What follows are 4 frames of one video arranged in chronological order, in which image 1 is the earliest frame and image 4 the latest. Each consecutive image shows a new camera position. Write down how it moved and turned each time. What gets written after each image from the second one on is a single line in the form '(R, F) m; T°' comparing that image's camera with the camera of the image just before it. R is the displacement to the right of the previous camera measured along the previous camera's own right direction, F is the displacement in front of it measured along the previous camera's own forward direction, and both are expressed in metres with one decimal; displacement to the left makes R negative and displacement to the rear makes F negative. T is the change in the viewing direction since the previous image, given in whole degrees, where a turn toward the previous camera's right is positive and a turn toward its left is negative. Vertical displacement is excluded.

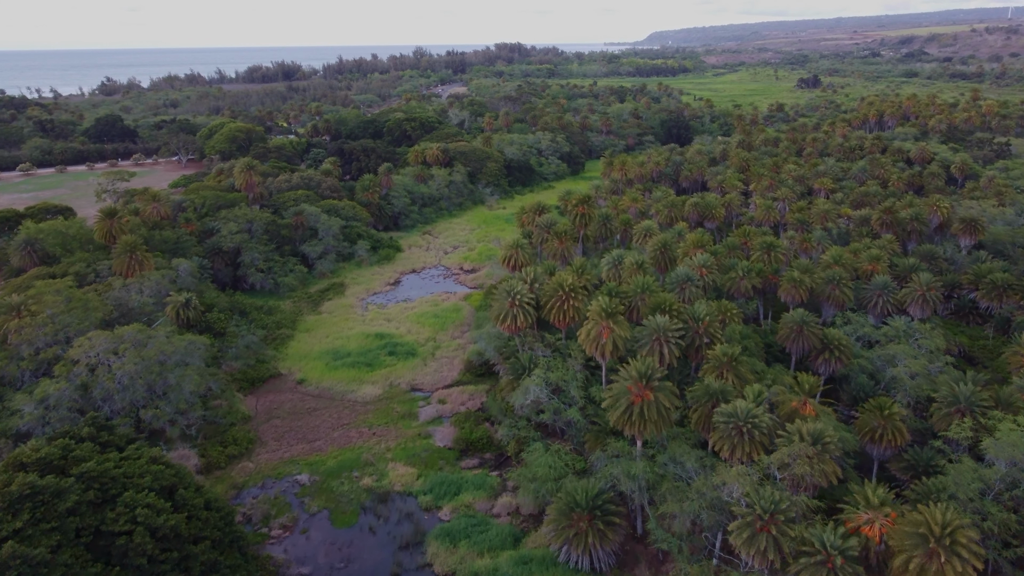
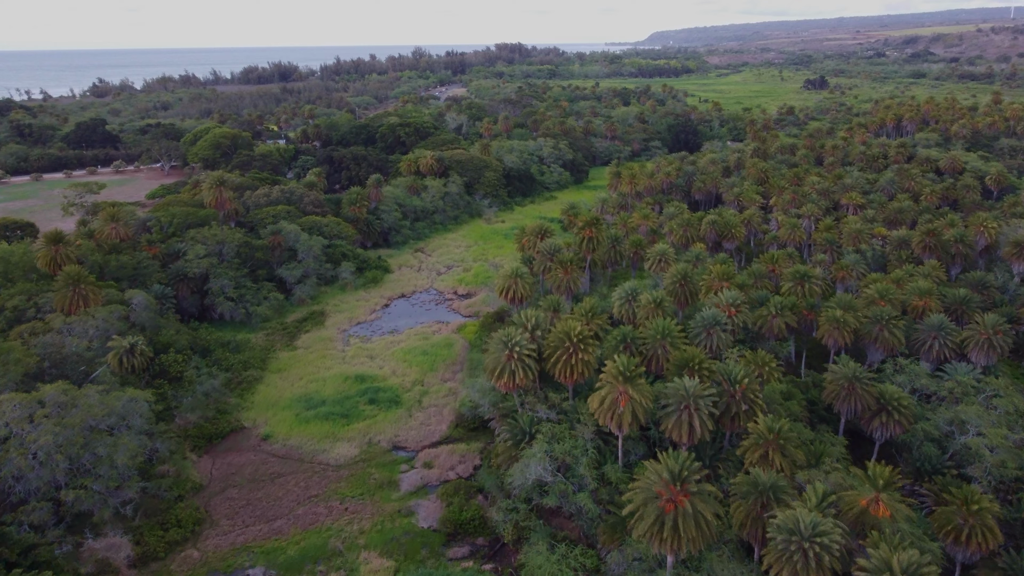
(+0.2, +5.0) m; 0°
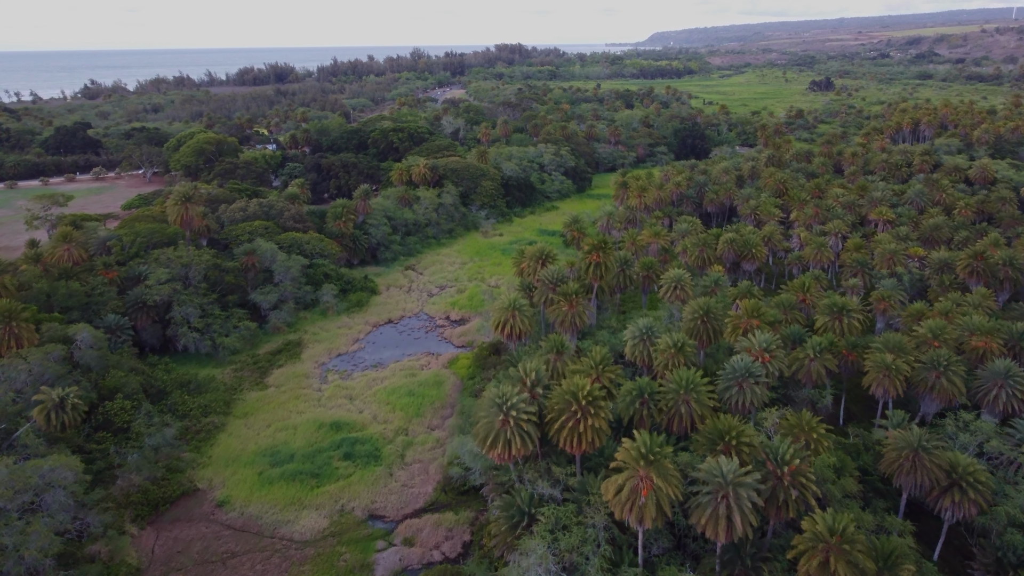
(+0.2, +4.5) m; 0°
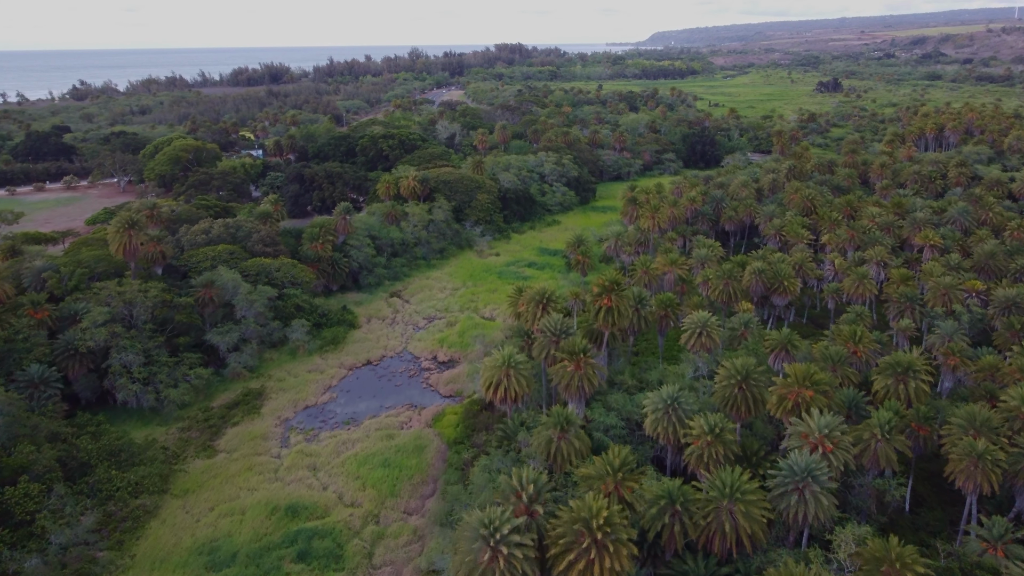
(+0.3, +5.7) m; 0°
